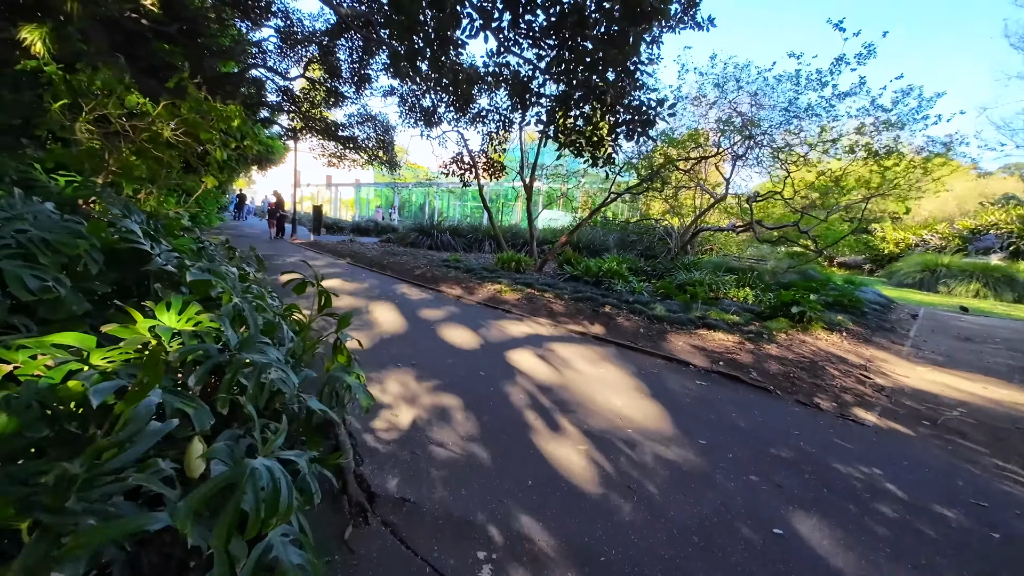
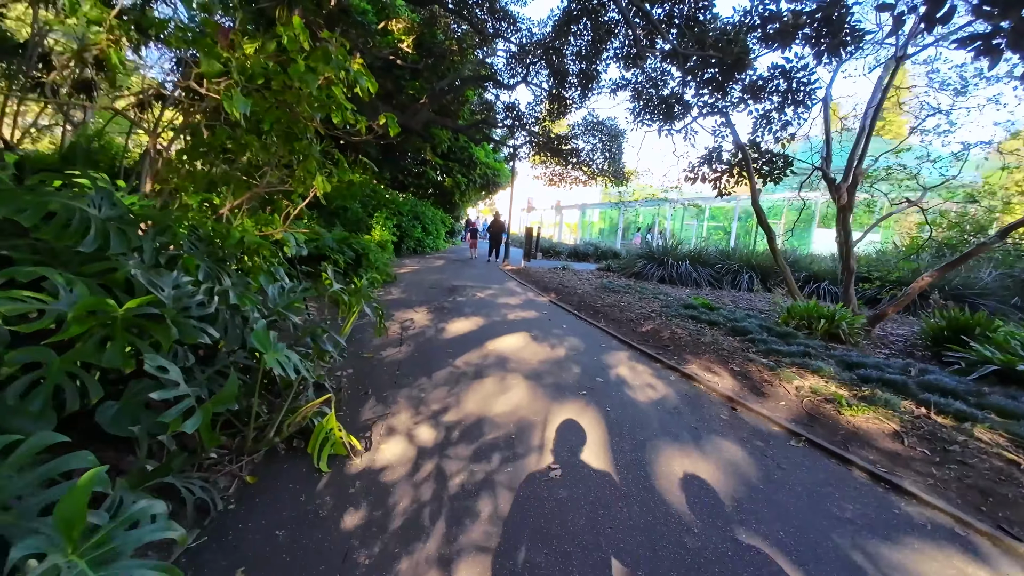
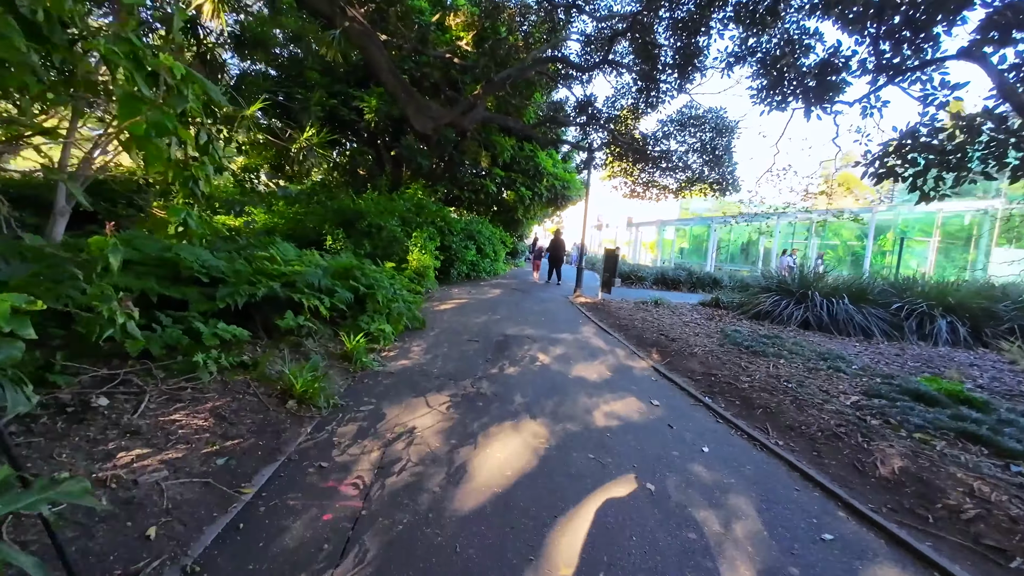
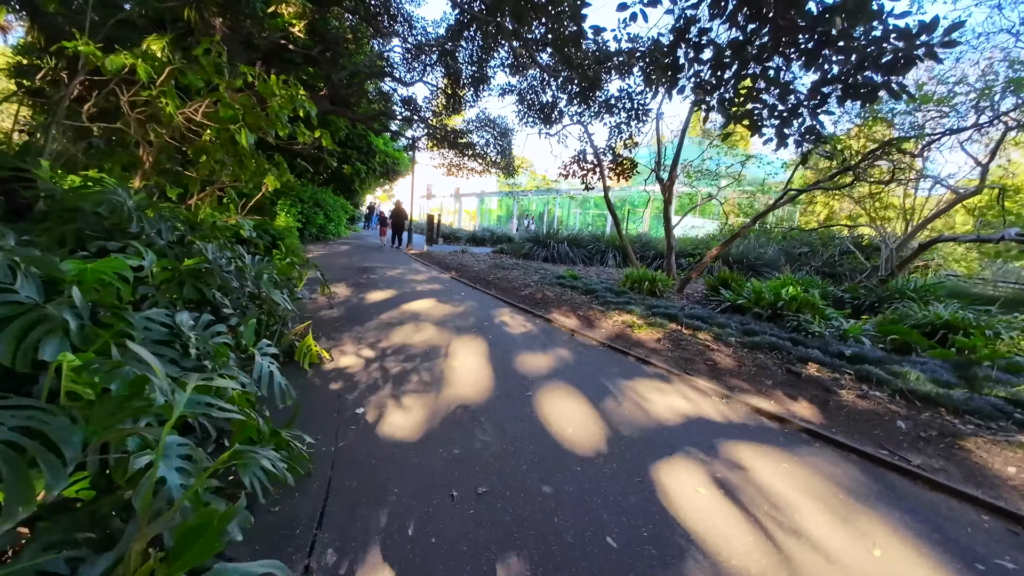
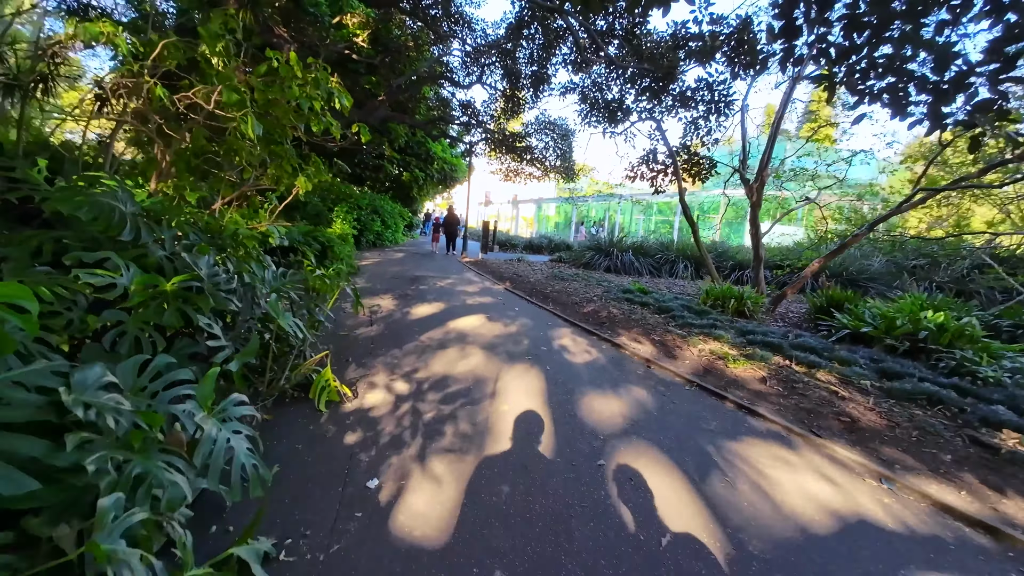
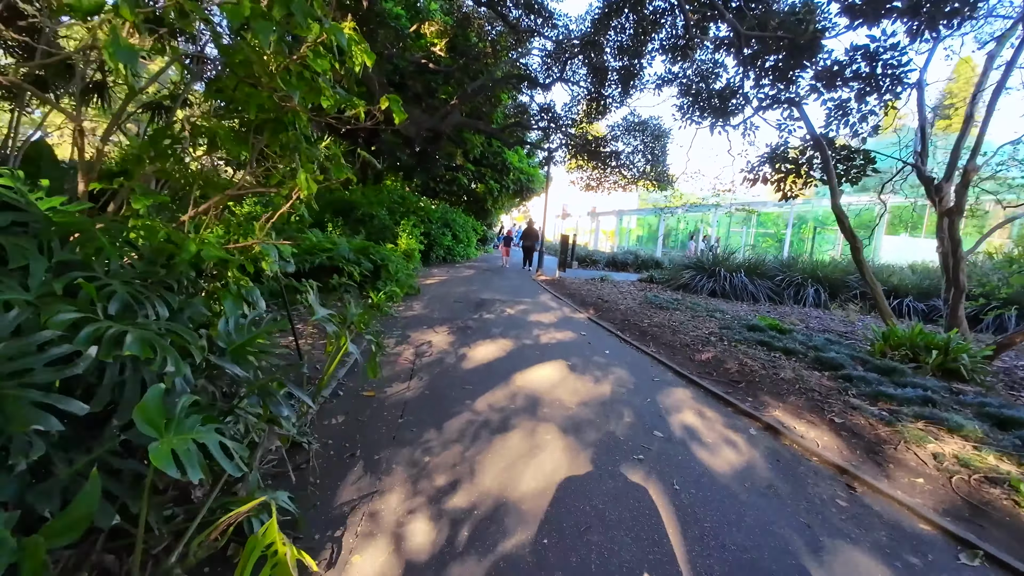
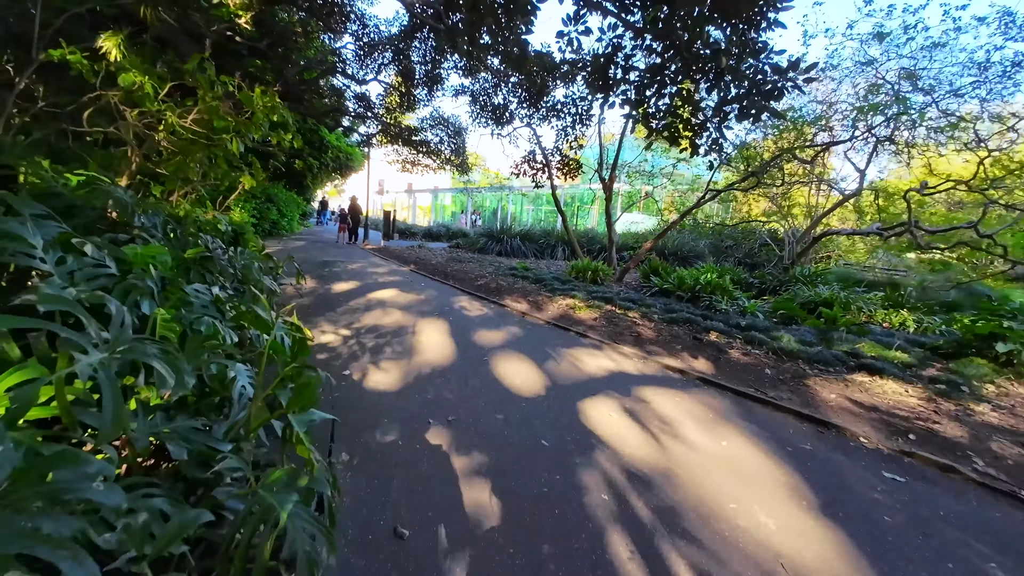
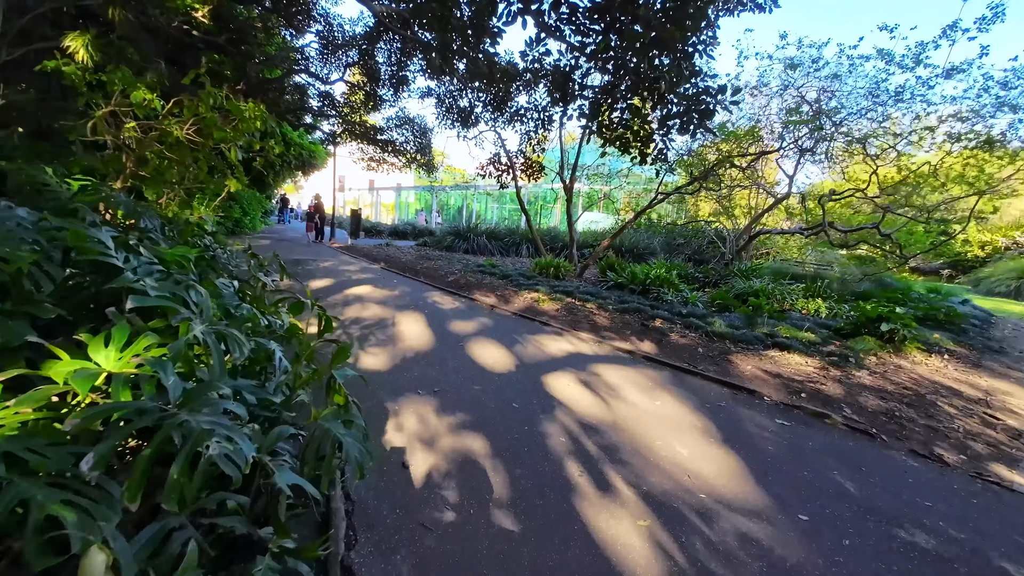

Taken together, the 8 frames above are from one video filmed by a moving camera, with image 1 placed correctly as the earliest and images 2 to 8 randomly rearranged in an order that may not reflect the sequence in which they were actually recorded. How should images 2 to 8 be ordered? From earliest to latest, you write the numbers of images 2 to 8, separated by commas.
8, 7, 4, 5, 2, 6, 3
